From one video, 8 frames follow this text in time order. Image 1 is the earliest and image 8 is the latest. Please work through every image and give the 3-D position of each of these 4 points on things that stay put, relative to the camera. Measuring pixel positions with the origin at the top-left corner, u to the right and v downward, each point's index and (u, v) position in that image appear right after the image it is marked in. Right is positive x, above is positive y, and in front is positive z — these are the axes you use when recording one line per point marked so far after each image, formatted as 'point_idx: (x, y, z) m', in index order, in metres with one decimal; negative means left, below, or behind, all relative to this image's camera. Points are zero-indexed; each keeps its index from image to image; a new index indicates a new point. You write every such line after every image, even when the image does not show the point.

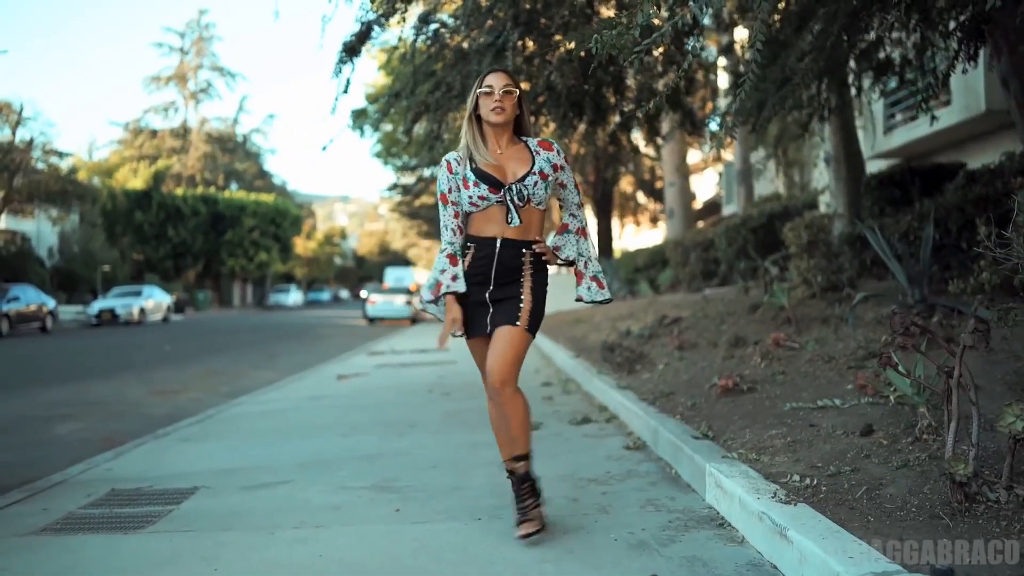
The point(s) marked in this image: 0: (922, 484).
0: (+1.5, -0.7, +3.7) m
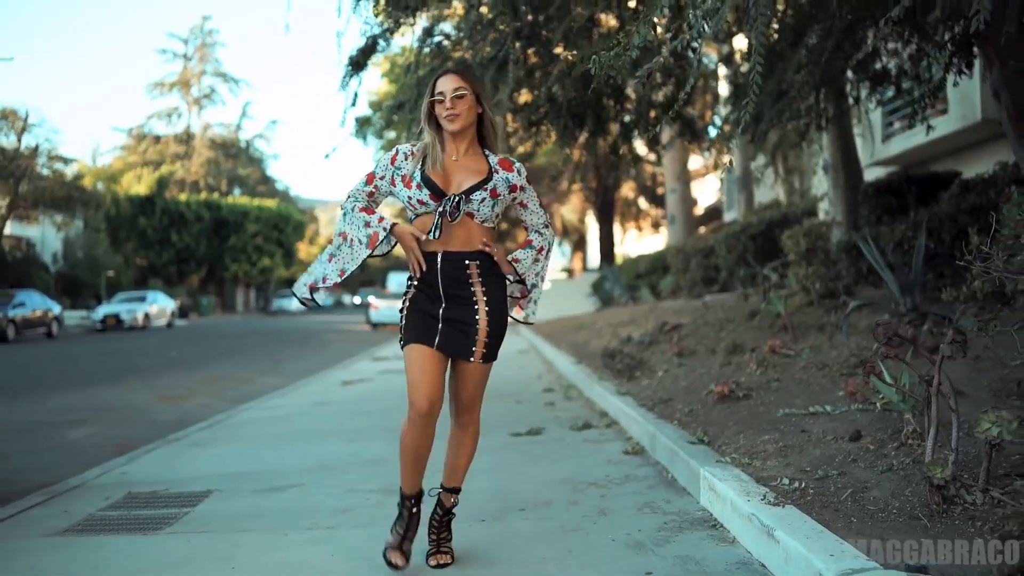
0: (+1.5, -0.8, +3.8) m
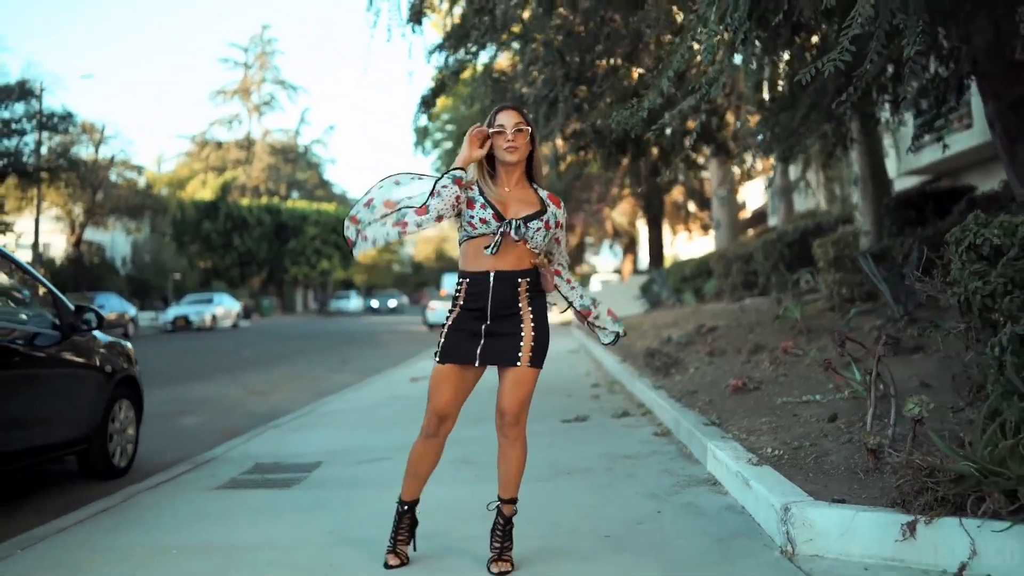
0: (+1.8, -0.9, +5.1) m
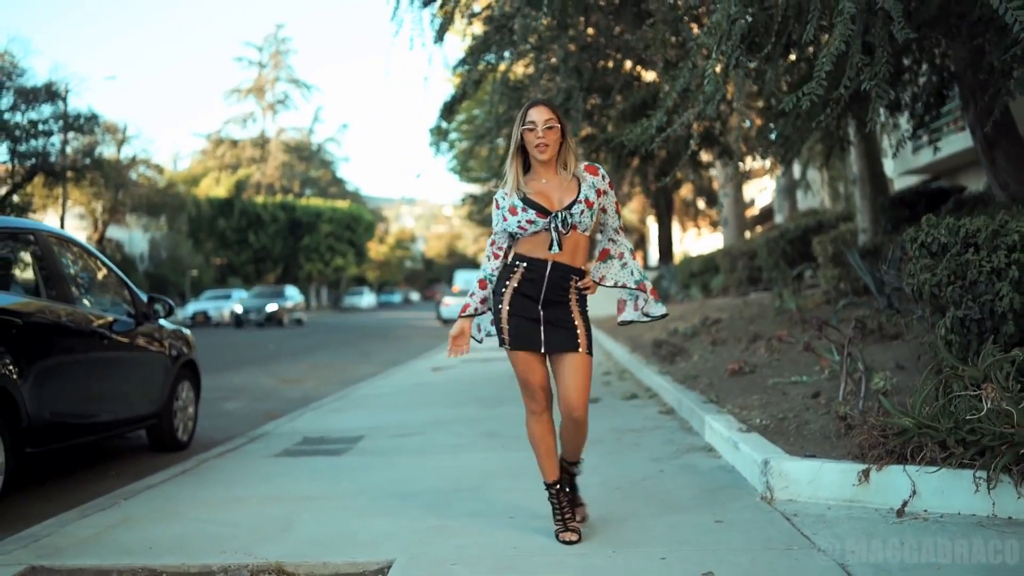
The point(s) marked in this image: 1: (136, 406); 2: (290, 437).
0: (+1.9, -0.8, +5.9) m
1: (-2.8, -0.9, +7.3) m
2: (-1.9, -1.2, +8.1) m
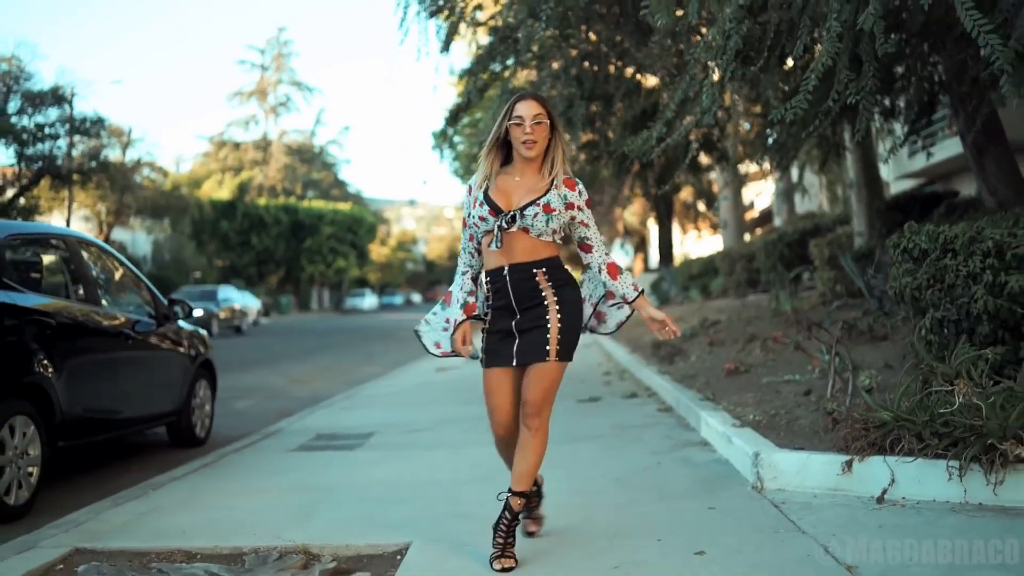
0: (+2.0, -0.8, +6.3) m
1: (-2.8, -0.9, +7.6) m
2: (-1.8, -1.3, +8.4) m
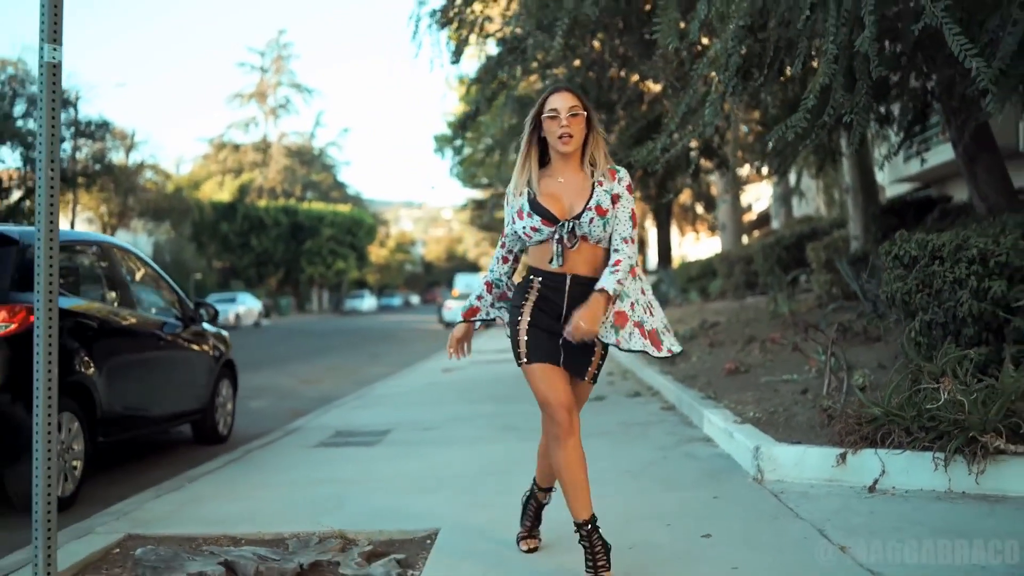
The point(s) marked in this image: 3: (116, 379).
0: (+2.0, -0.8, +6.6) m
1: (-2.7, -0.9, +8.0) m
2: (-1.7, -1.3, +8.8) m
3: (-2.8, -0.6, +6.8) m
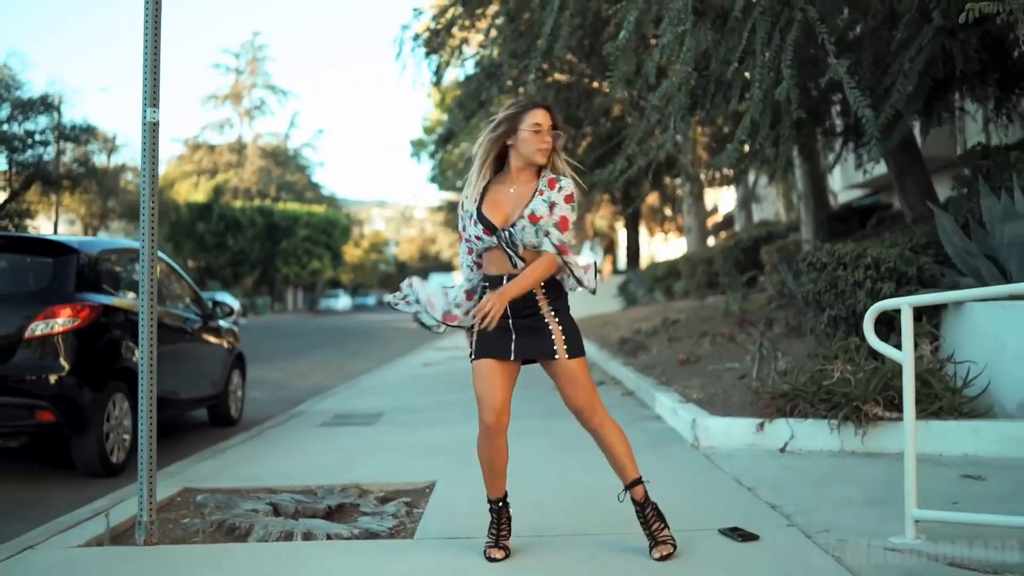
0: (+1.9, -0.9, +7.9) m
1: (-2.9, -0.9, +9.1) m
2: (-2.0, -1.3, +9.9) m
3: (-3.0, -0.6, +7.9) m
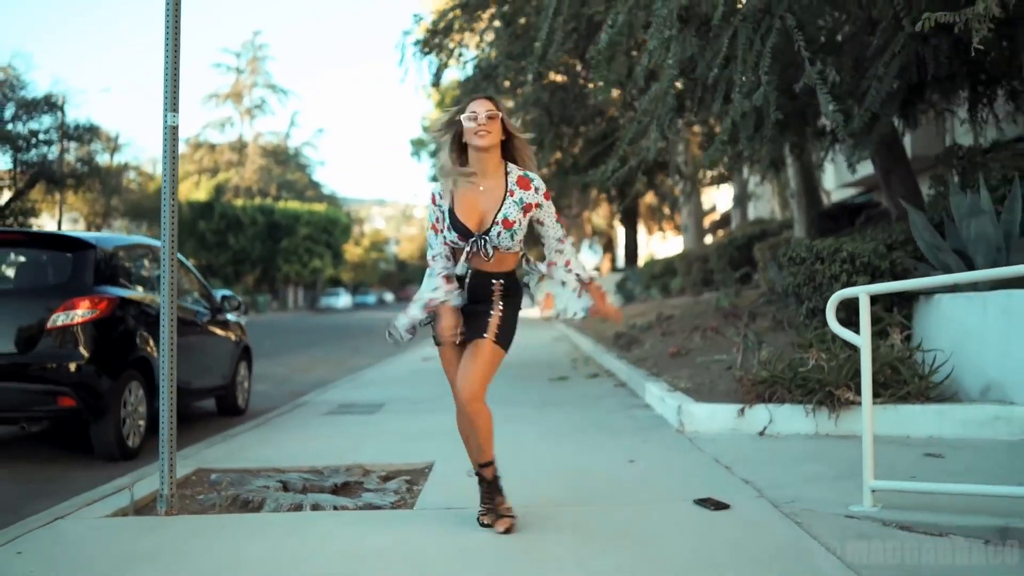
0: (+1.9, -0.8, +8.3) m
1: (-2.9, -0.9, +9.5) m
2: (-2.0, -1.3, +10.3) m
3: (-3.0, -0.6, +8.3) m
